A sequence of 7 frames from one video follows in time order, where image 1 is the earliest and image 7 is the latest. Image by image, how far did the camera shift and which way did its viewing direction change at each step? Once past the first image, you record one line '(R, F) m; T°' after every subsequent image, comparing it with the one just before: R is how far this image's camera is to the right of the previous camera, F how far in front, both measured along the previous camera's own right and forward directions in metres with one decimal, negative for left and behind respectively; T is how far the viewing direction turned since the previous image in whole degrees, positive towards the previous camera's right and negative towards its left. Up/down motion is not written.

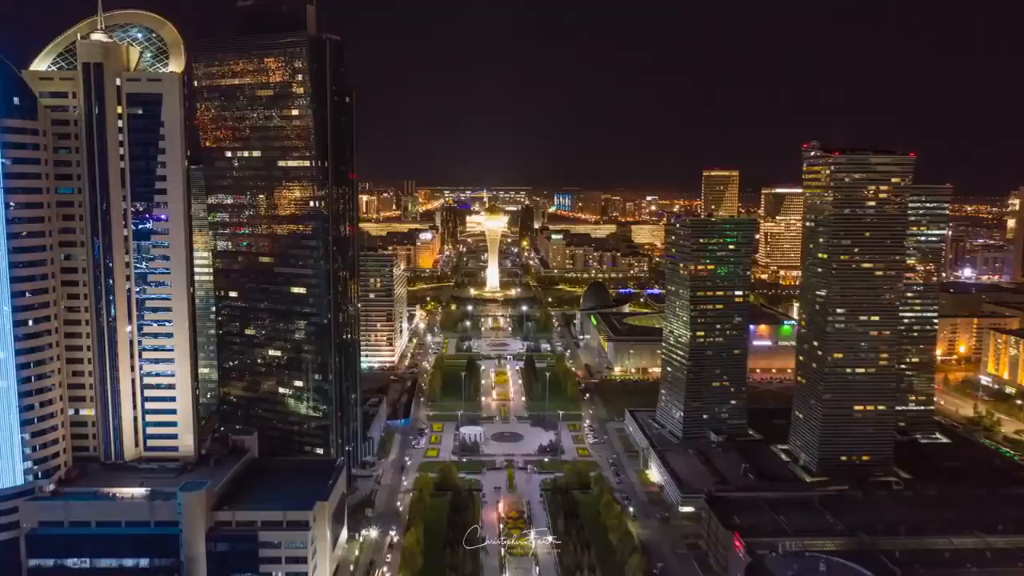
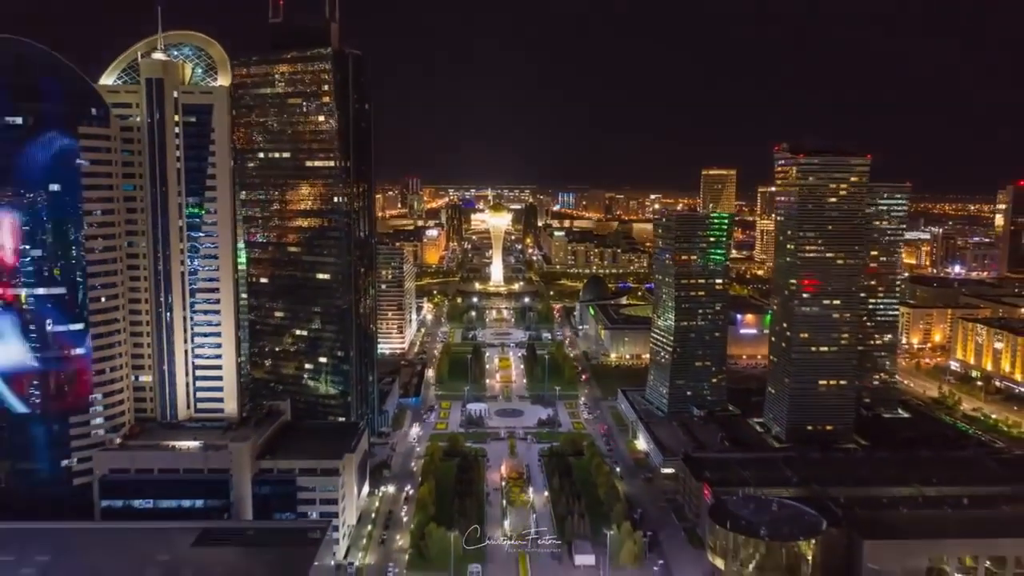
(+0.2, -3.7) m; 0°
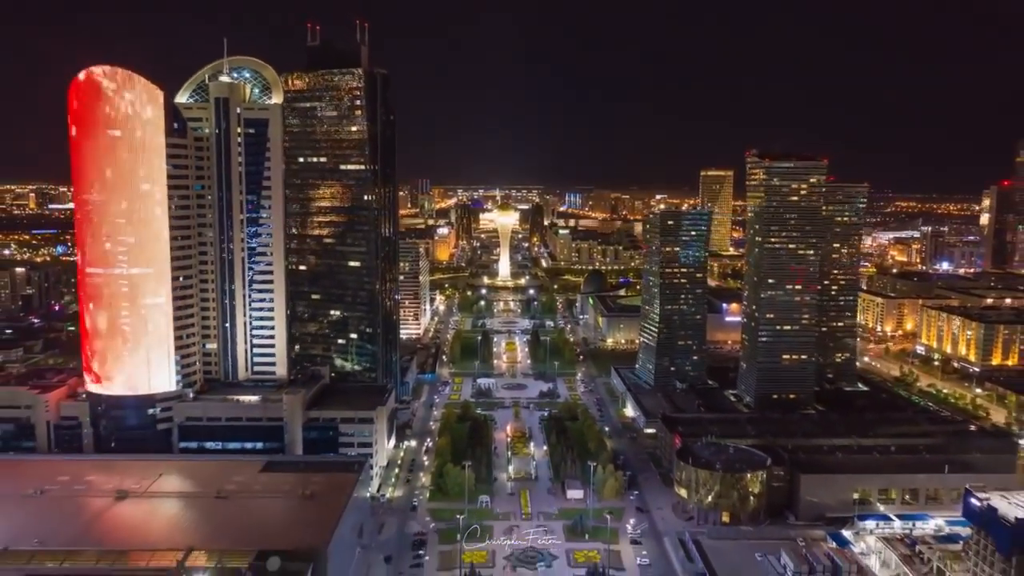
(+0.2, -5.3) m; -1°
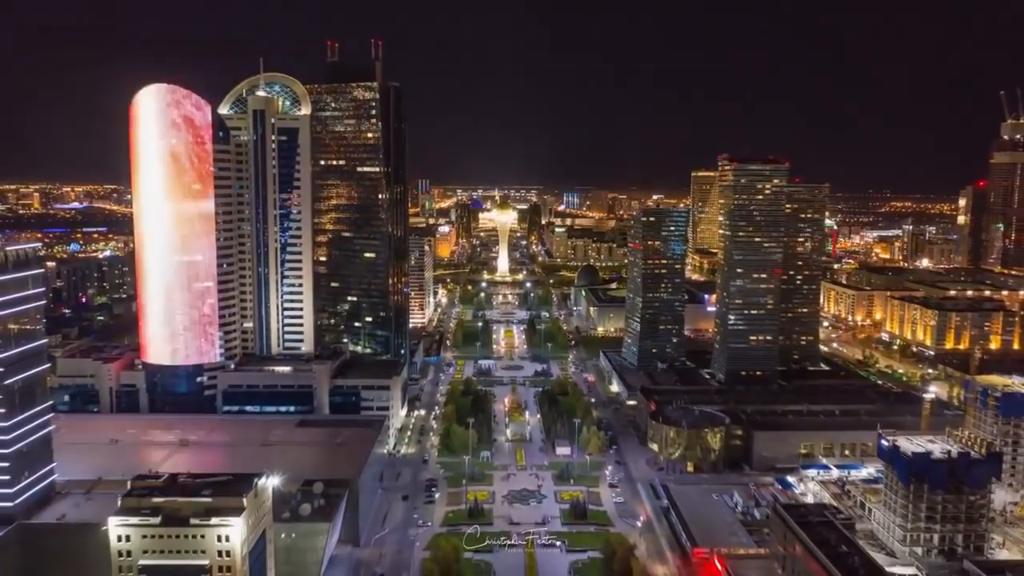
(+0.1, -4.9) m; 0°
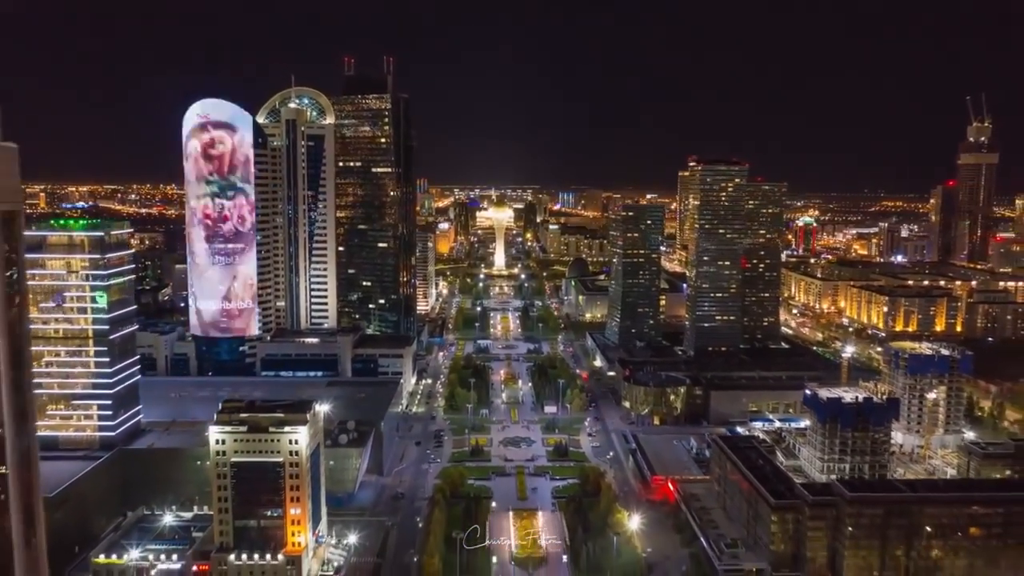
(+0.1, -6.2) m; 0°
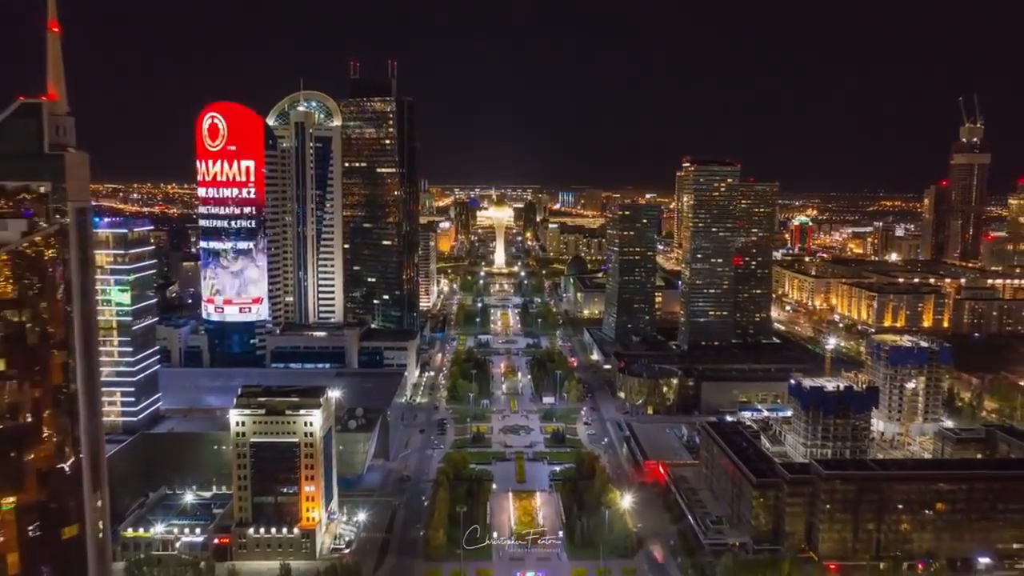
(0.0, -1.8) m; 0°
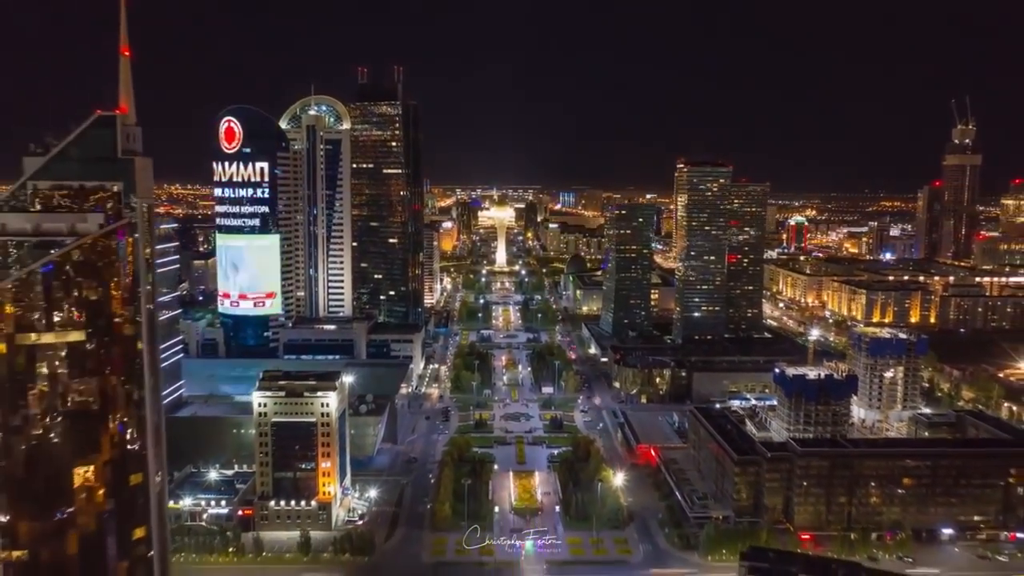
(0.0, -2.2) m; 0°
